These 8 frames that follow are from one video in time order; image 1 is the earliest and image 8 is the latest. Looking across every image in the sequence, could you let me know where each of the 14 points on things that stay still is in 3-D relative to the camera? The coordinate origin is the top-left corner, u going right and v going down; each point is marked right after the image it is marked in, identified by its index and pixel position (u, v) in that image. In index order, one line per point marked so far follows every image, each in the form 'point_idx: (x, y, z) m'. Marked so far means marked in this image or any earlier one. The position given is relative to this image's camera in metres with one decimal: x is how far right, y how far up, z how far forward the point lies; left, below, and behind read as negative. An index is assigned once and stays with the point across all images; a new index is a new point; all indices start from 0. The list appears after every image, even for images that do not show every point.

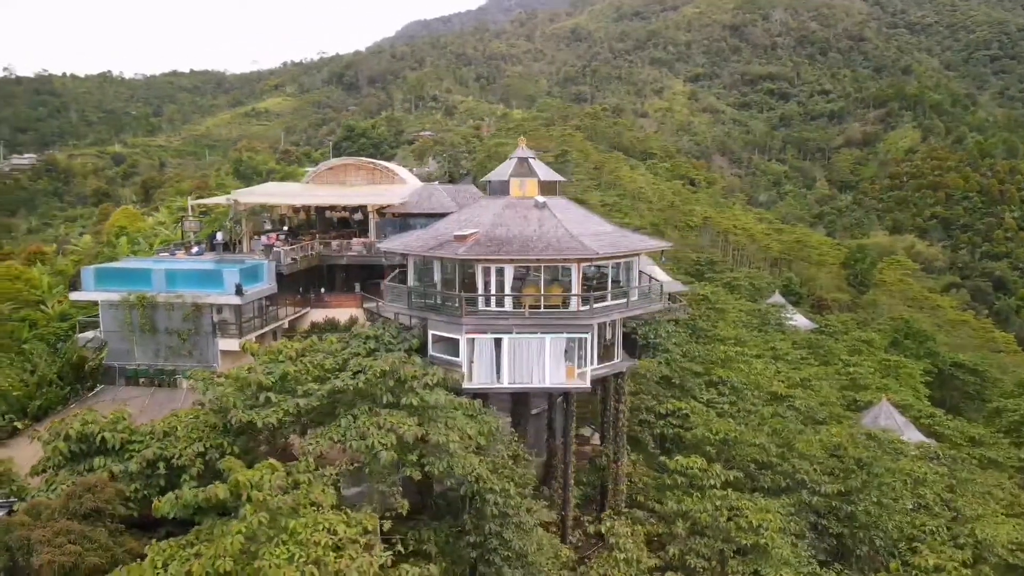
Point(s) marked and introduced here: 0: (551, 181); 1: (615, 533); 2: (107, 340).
0: (+0.9, +2.7, +17.5) m
1: (+2.2, -5.4, +15.7) m
2: (-11.1, -1.4, +19.6) m
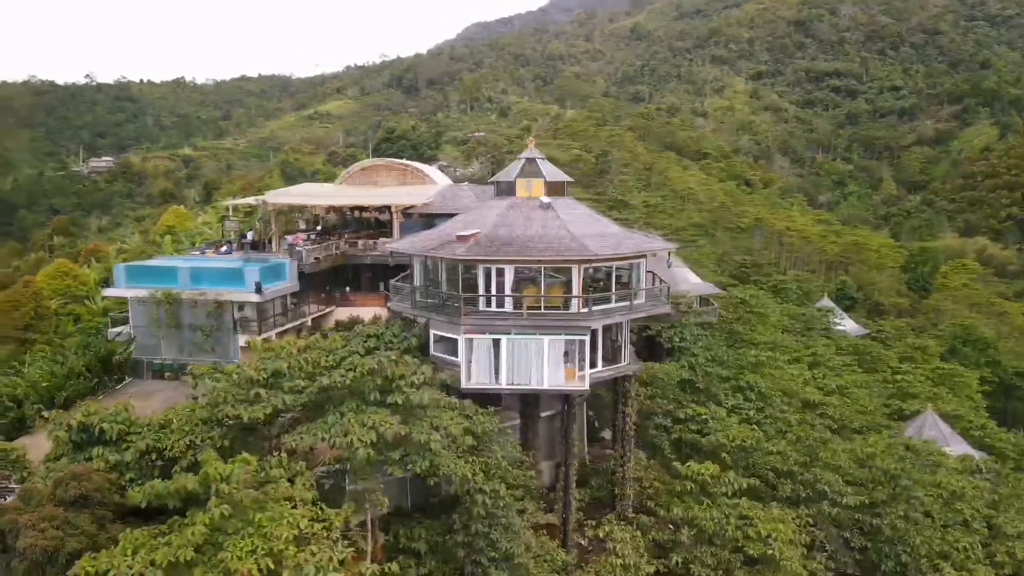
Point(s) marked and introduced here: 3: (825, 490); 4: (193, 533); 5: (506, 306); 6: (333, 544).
0: (+1.1, +2.6, +17.4) m
1: (+2.1, -5.4, +15.5) m
2: (-10.8, -1.3, +20.4) m
3: (+8.5, -5.5, +19.3) m
4: (-4.1, -3.1, +9.1) m
5: (-0.1, -0.4, +15.5) m
6: (-2.4, -3.4, +9.4) m
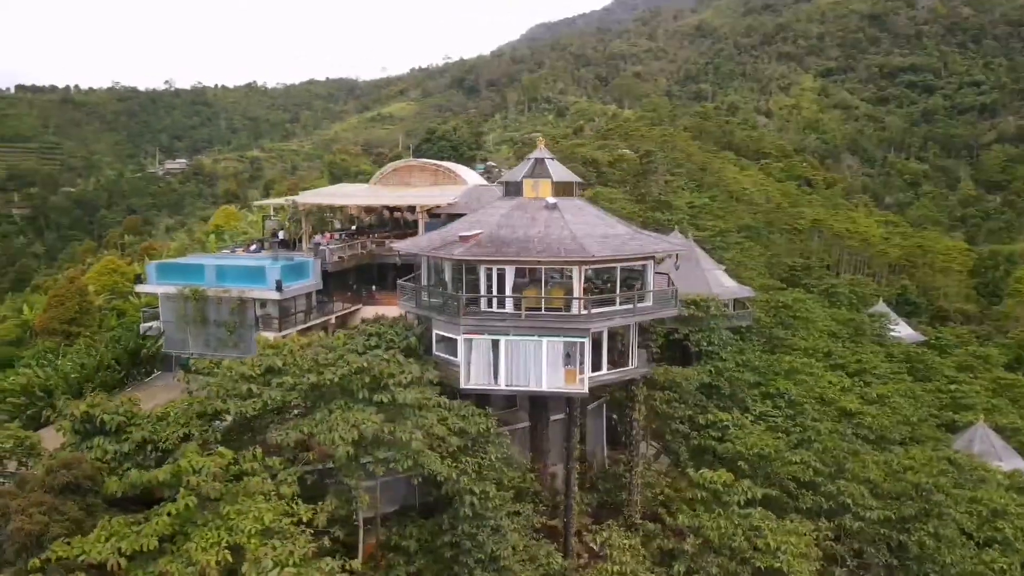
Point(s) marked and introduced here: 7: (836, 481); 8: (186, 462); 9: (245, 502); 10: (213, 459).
0: (+1.3, +2.6, +17.2) m
1: (+2.1, -5.5, +15.2) m
2: (-10.3, -1.2, +21.2) m
3: (+8.7, -5.6, +18.5) m
4: (-4.6, -3.1, +9.3) m
5: (-0.1, -0.4, +15.4) m
6: (-2.9, -3.4, +9.5) m
7: (+8.8, -5.3, +19.3) m
8: (-4.6, -2.4, +10.0) m
9: (-3.6, -2.9, +9.6) m
10: (-4.2, -2.4, +10.0) m
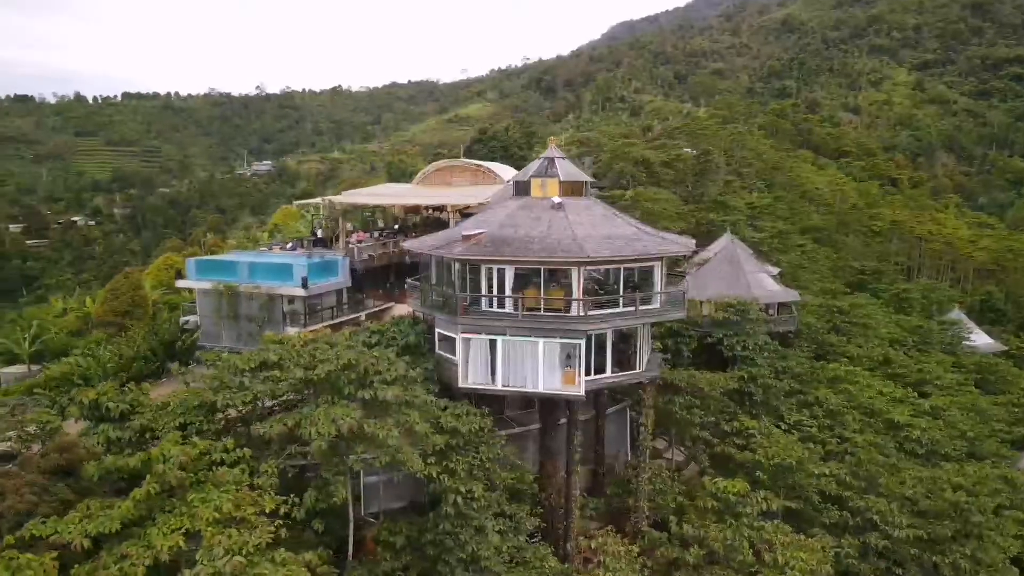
0: (+1.5, +2.6, +17.0) m
1: (+2.0, -5.5, +14.9) m
2: (-9.7, -1.1, +22.2) m
3: (+8.9, -5.7, +17.5) m
4: (-5.2, -3.0, +9.8) m
5: (-0.1, -0.4, +15.4) m
6: (-3.5, -3.3, +9.8) m
7: (+9.1, -5.4, +18.3) m
8: (-5.2, -2.4, +10.4) m
9: (-4.3, -2.9, +10.0) m
10: (-4.8, -2.4, +10.4) m
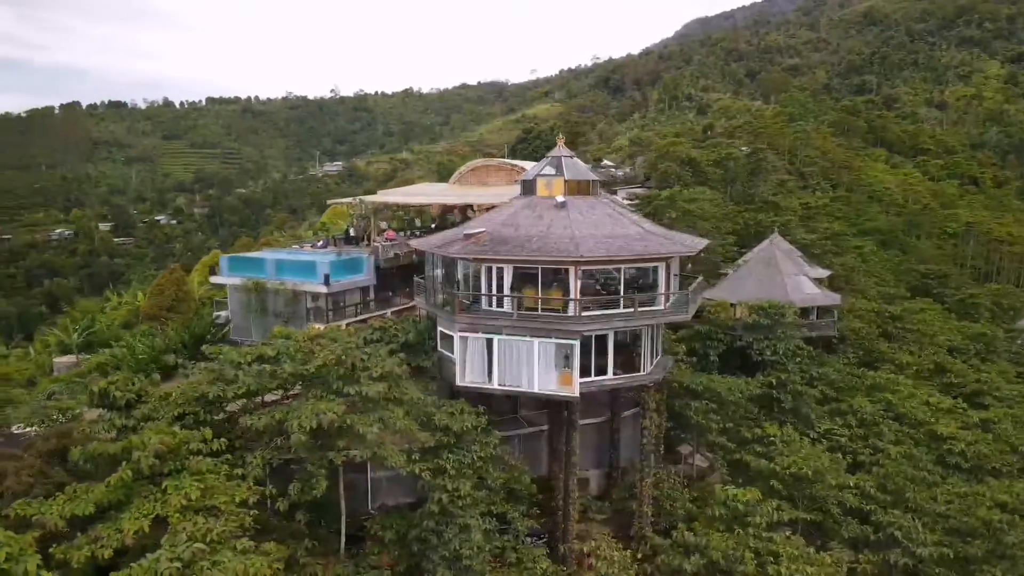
0: (+1.6, +2.6, +16.8) m
1: (+1.9, -5.5, +14.7) m
2: (-9.0, -1.0, +23.0) m
3: (+9.0, -5.8, +16.7) m
4: (-5.8, -2.9, +10.2) m
5: (-0.1, -0.4, +15.3) m
6: (-4.0, -3.3, +10.1) m
7: (+9.2, -5.5, +17.4) m
8: (-5.7, -2.3, +10.9) m
9: (-4.8, -2.8, +10.3) m
10: (-5.3, -2.3, +10.8) m
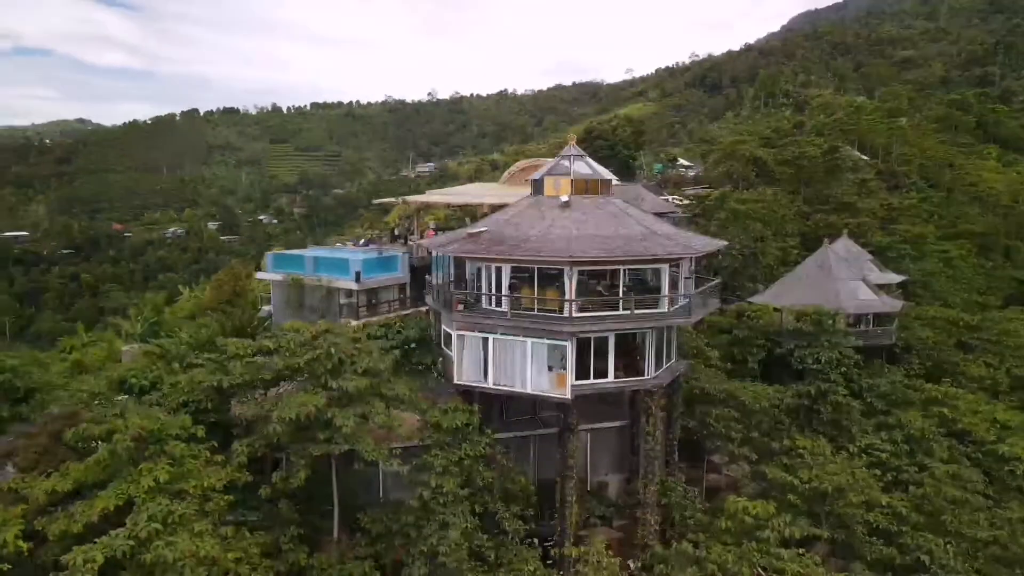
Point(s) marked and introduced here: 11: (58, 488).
0: (+1.8, +2.6, +16.5) m
1: (+1.7, -5.5, +14.4) m
2: (-8.0, -0.8, +24.0) m
3: (+9.0, -5.9, +15.5) m
4: (-6.4, -2.8, +10.9) m
5: (-0.2, -0.4, +15.3) m
6: (-4.7, -3.2, +10.6) m
7: (+9.3, -5.6, +16.2) m
8: (-6.2, -2.2, +11.6) m
9: (-5.4, -2.7, +10.9) m
10: (-5.8, -2.2, +11.5) m
11: (-6.7, -3.0, +10.6) m
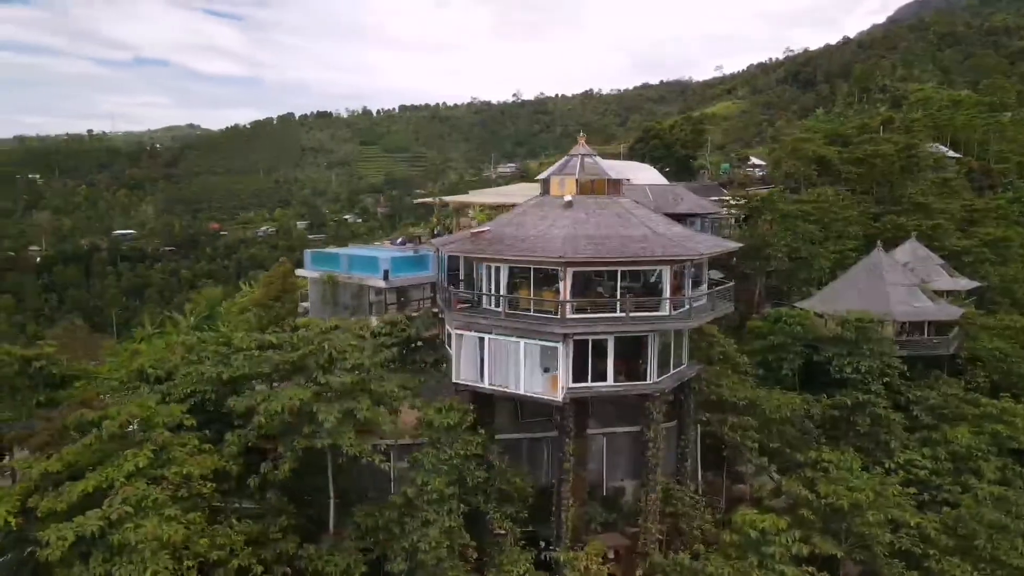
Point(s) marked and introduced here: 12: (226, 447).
0: (+2.0, +2.5, +16.2) m
1: (+1.4, -5.6, +14.1) m
2: (-7.0, -0.7, +24.8) m
3: (+8.8, -6.1, +14.4) m
4: (-6.9, -2.7, +11.6) m
5: (-0.2, -0.4, +15.2) m
6: (-5.3, -3.1, +11.1) m
7: (+9.2, -5.7, +15.1) m
8: (-6.7, -2.1, +12.2) m
9: (-6.0, -2.6, +11.5) m
10: (-6.3, -2.1, +12.1) m
11: (-7.2, -2.9, +11.3) m
12: (-5.3, -3.0, +13.2) m
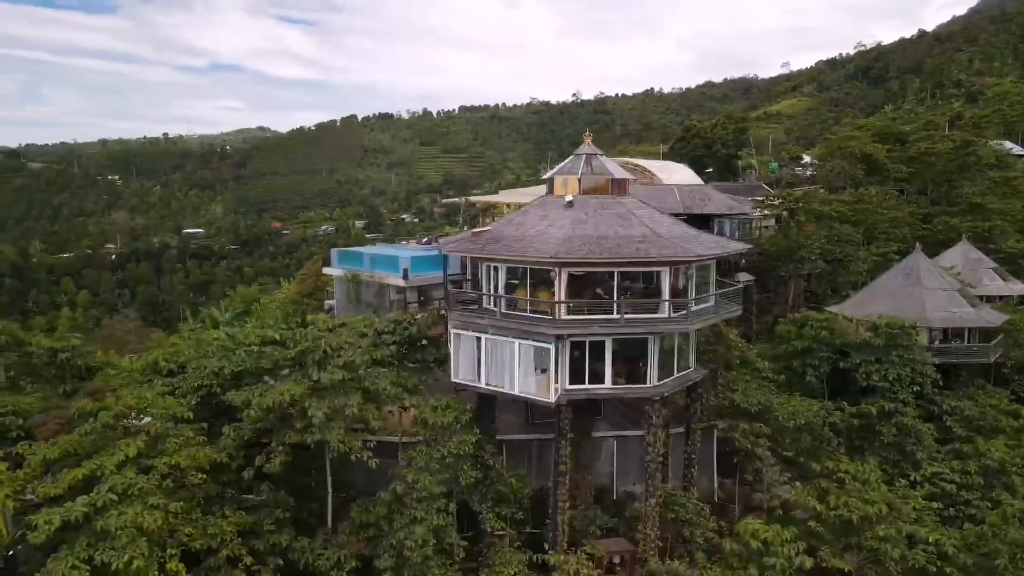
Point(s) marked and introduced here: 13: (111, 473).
0: (+2.0, +2.5, +16.0) m
1: (+1.3, -5.6, +14.0) m
2: (-6.3, -0.7, +25.3) m
3: (+8.7, -6.2, +13.6) m
4: (-7.3, -2.6, +12.1) m
5: (-0.2, -0.4, +15.2) m
6: (-5.7, -3.0, +11.5) m
7: (+9.1, -5.8, +14.3) m
8: (-6.9, -2.0, +12.7) m
9: (-6.3, -2.6, +11.9) m
10: (-6.6, -2.0, +12.6) m
11: (-7.6, -2.8, +11.9) m
12: (-5.5, -2.9, +13.6) m
13: (-6.3, -3.0, +11.3) m
